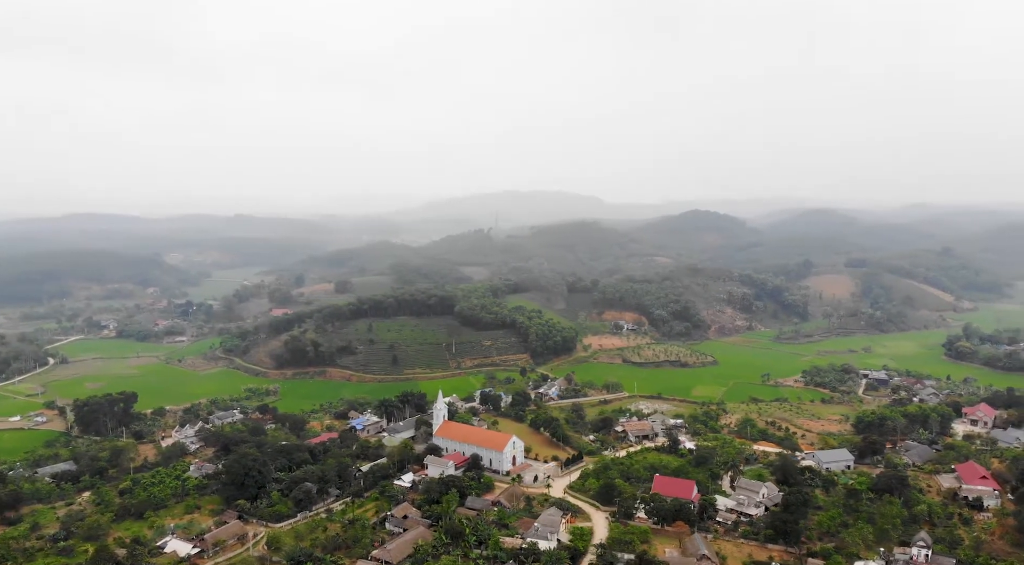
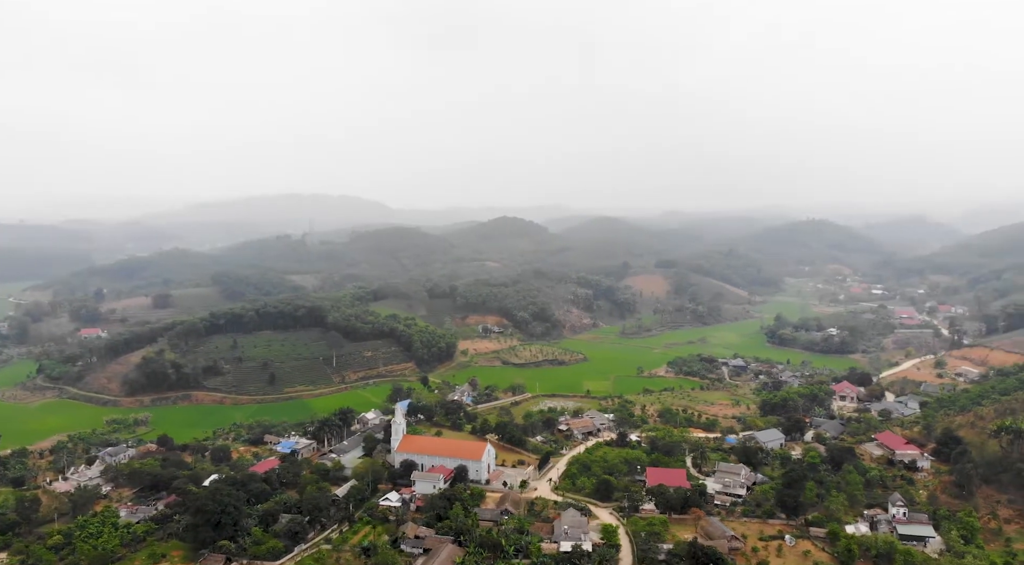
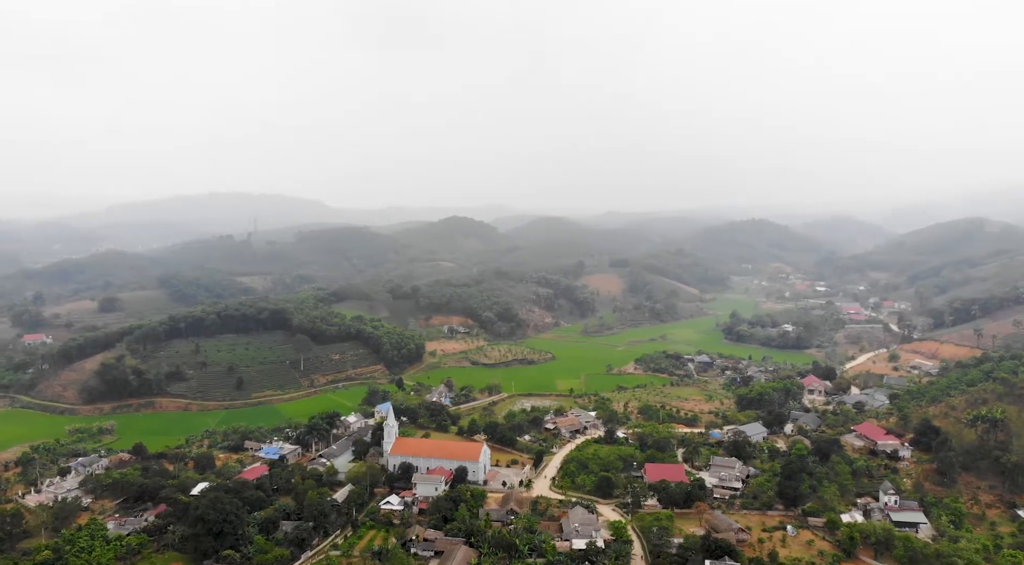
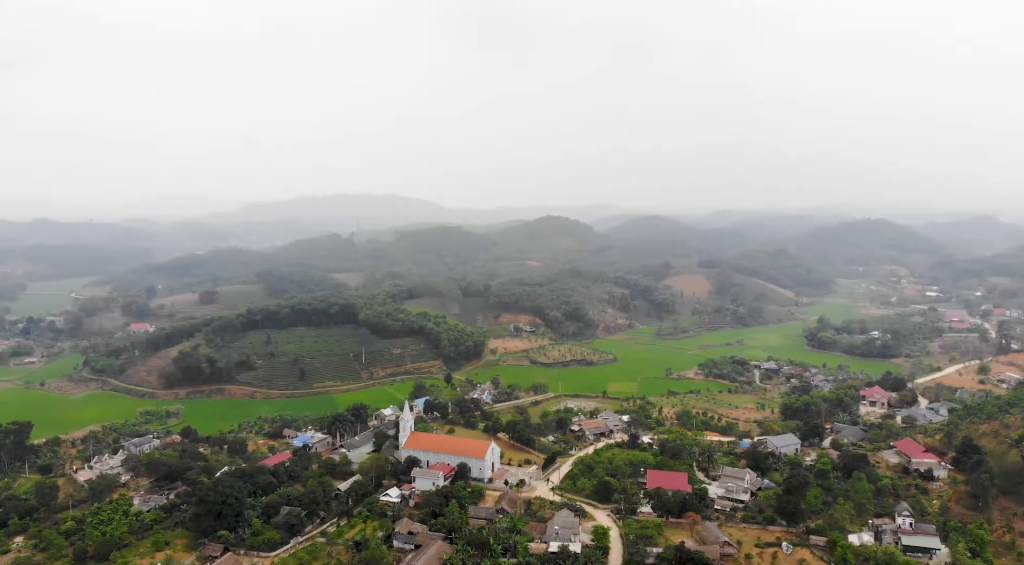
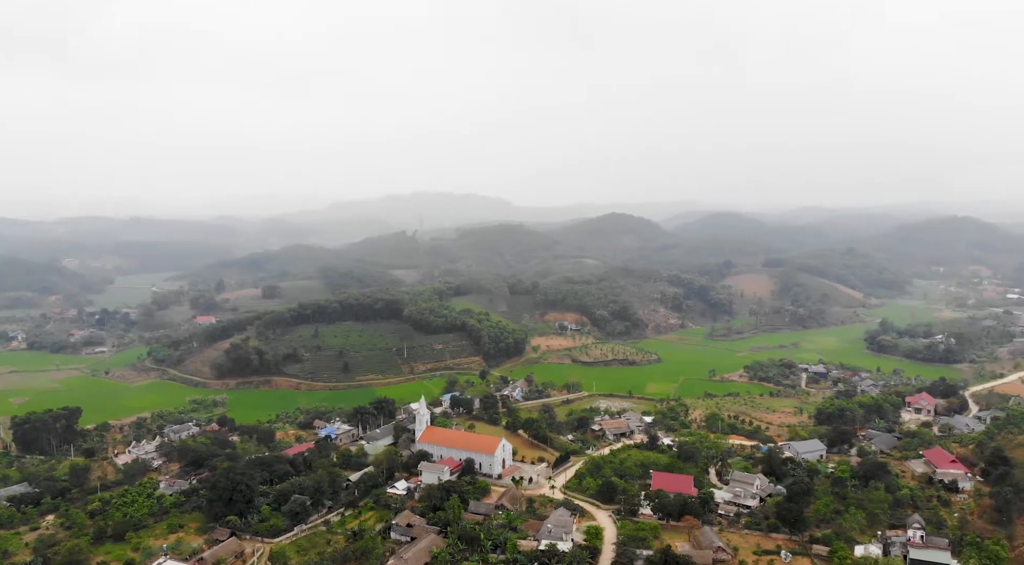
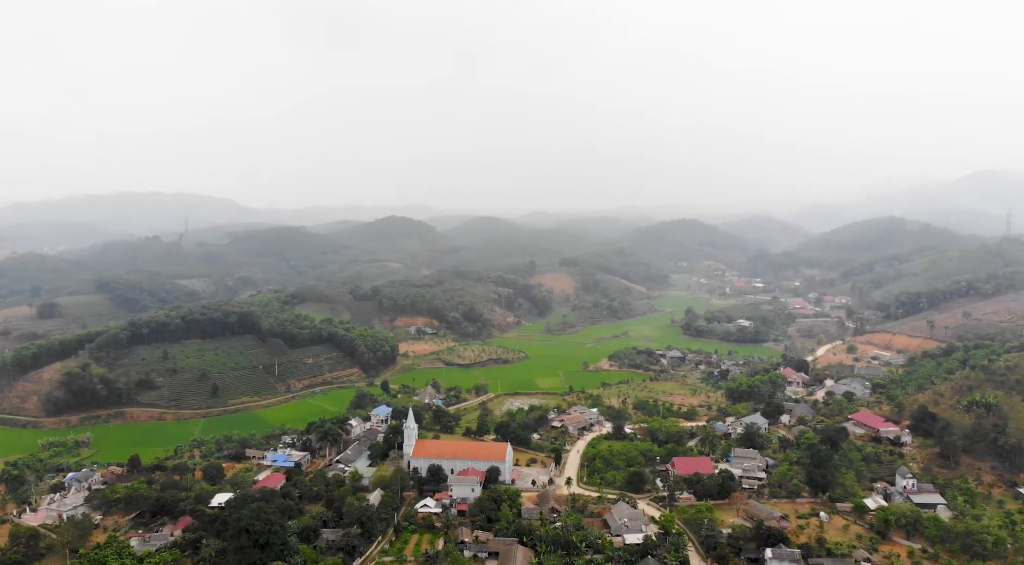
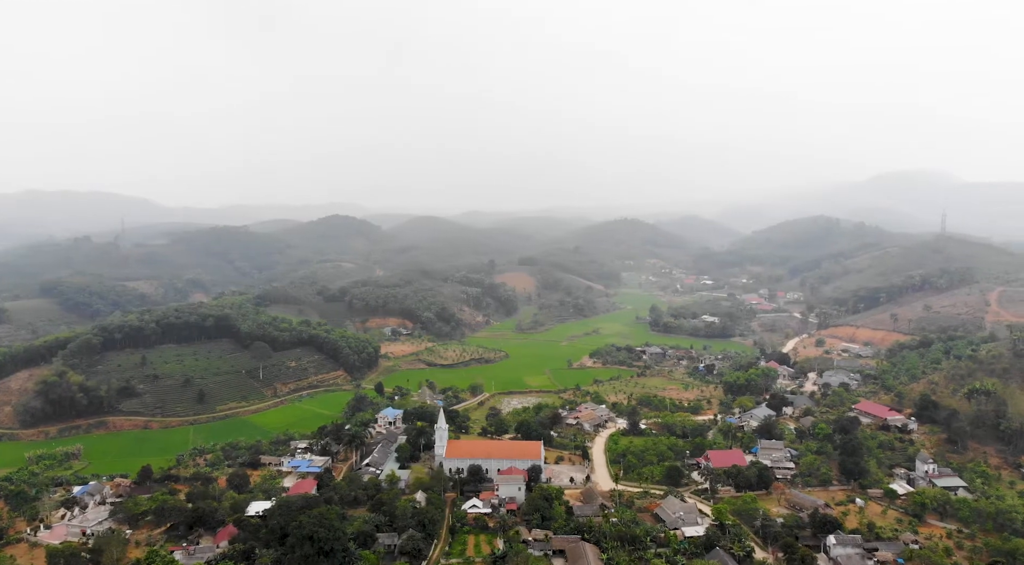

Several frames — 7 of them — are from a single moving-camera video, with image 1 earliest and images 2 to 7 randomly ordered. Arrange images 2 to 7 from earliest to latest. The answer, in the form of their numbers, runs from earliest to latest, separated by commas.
5, 4, 2, 3, 6, 7
